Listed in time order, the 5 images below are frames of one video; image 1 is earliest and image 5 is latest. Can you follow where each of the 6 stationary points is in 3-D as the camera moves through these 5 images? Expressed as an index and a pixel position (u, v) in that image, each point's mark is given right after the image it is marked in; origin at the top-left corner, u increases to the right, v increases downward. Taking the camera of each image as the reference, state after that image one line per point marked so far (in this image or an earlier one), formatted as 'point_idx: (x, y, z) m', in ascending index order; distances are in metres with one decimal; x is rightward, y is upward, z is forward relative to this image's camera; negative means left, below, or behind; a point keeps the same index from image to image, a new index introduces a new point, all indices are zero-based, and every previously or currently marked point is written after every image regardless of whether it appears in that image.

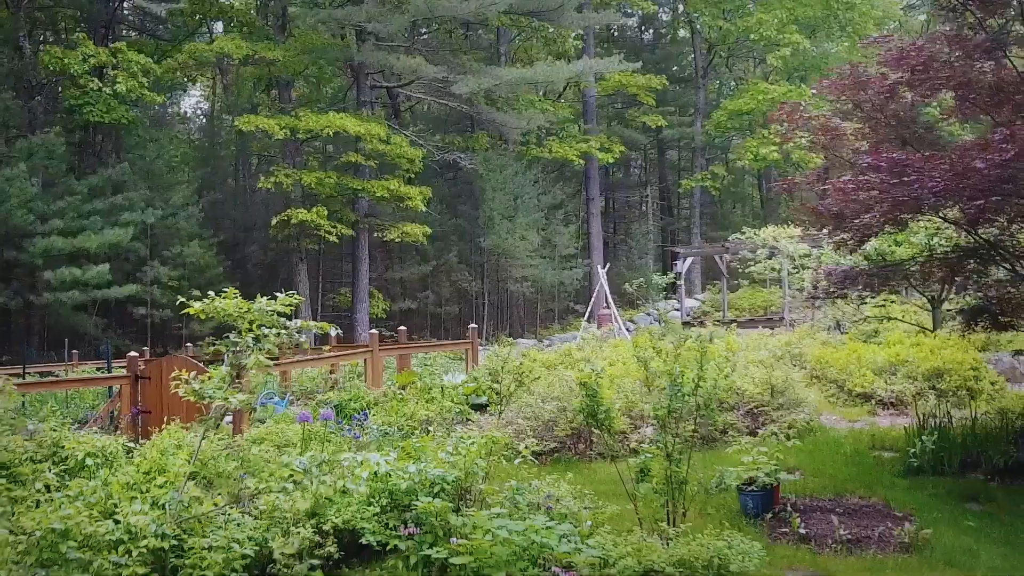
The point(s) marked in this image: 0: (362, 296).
0: (-1.4, -0.1, +13.5) m
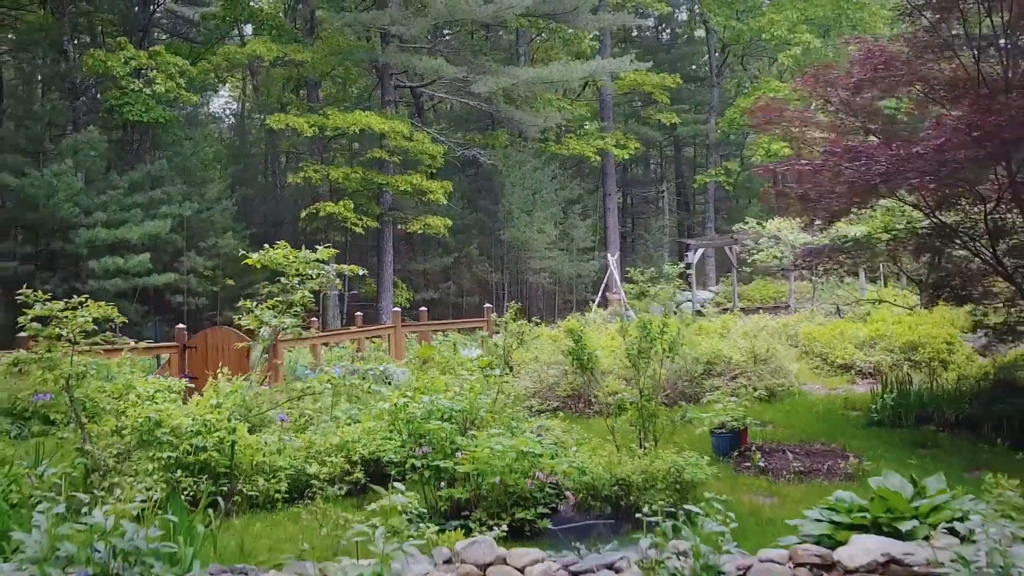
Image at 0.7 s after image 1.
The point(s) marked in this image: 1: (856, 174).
0: (-1.3, 0.0, +14.2) m
1: (+1.3, +0.4, +5.5) m
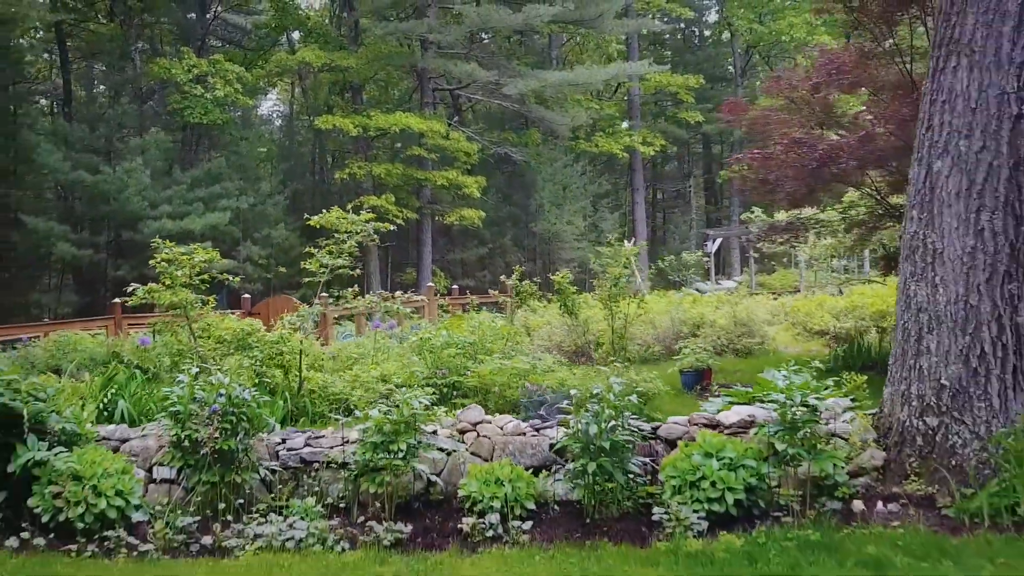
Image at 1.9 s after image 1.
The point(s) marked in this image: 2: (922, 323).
0: (-0.9, +0.2, +15.4) m
1: (+1.4, +0.6, +6.6) m
2: (+1.1, -0.1, +3.7) m
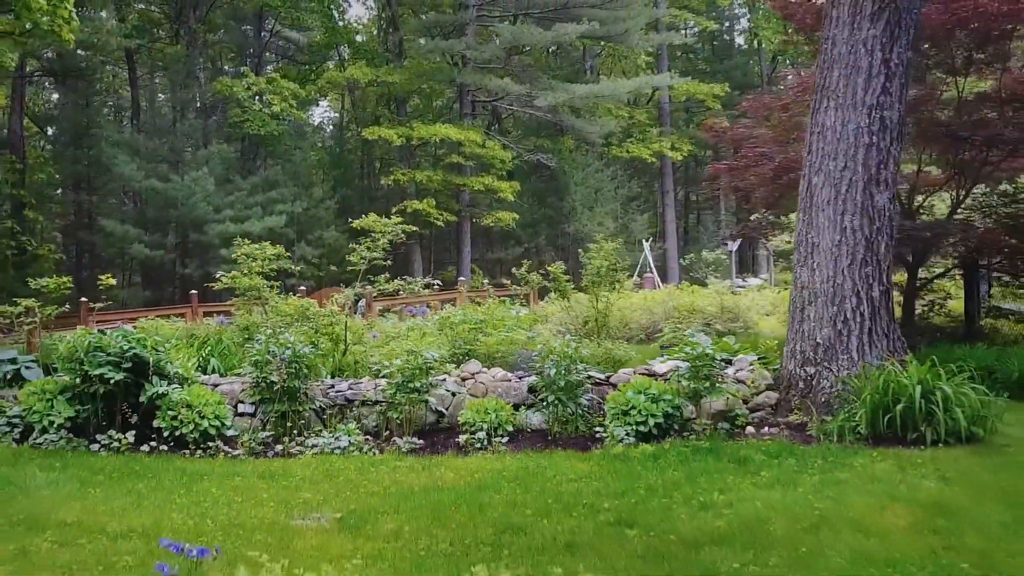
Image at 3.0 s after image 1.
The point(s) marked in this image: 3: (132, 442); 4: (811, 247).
0: (-0.6, +0.2, +16.7) m
1: (+1.4, +0.6, +7.9) m
2: (+1.0, 0.0, +5.0) m
3: (-1.2, -0.5, +4.6) m
4: (+1.1, +0.1, +5.0) m
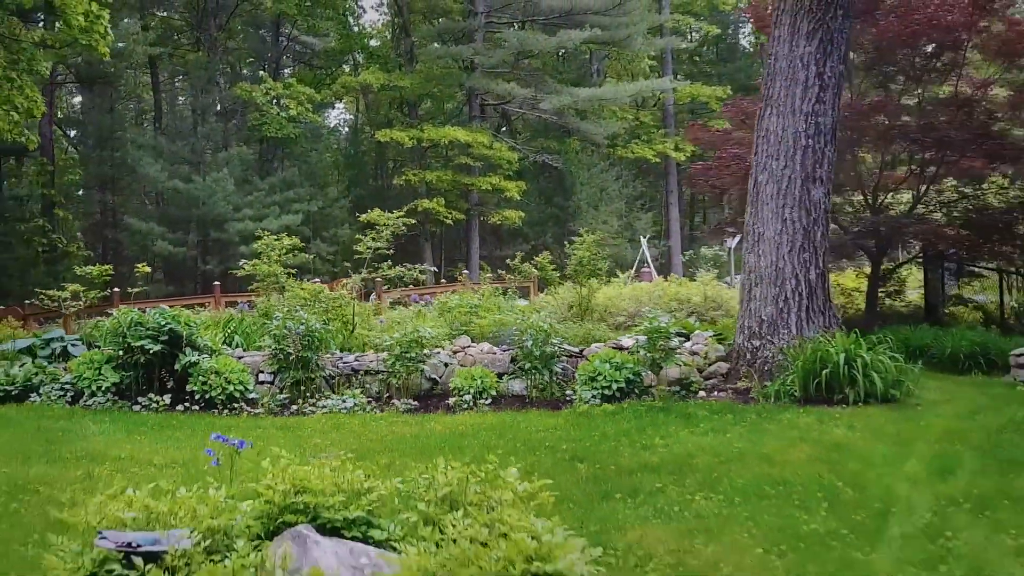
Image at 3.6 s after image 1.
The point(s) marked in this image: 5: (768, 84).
0: (-0.5, +0.3, +17.5) m
1: (+1.4, +0.7, +8.6) m
2: (+1.0, 0.0, +5.7) m
3: (-1.3, -0.4, +5.4) m
4: (+1.0, +0.2, +5.7) m
5: (+1.0, +0.8, +5.7) m
